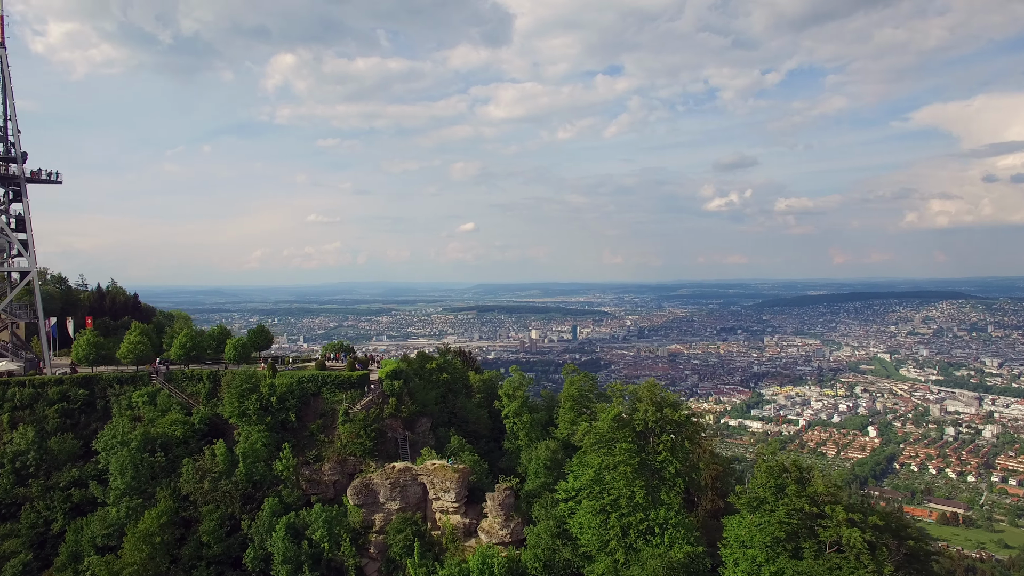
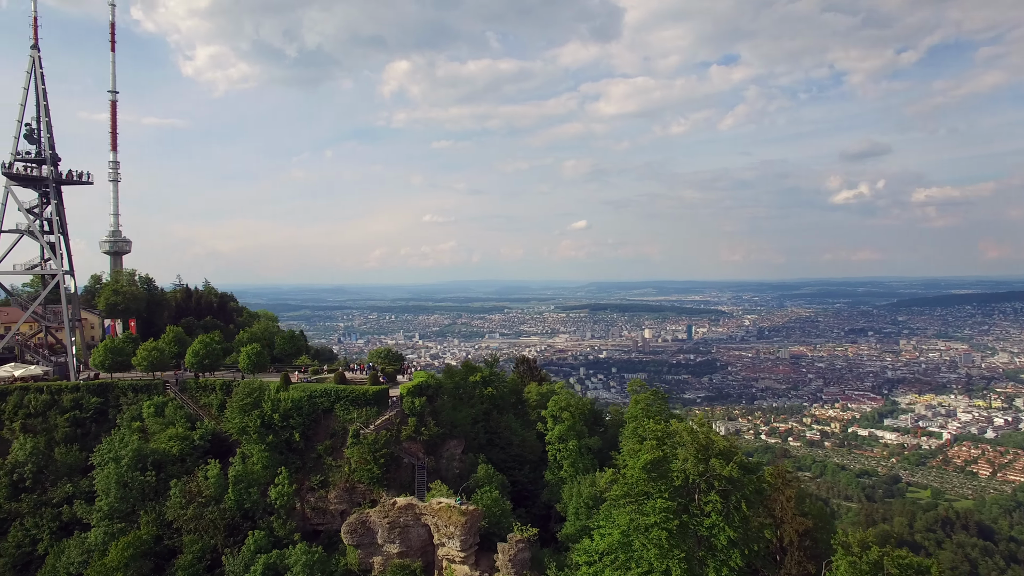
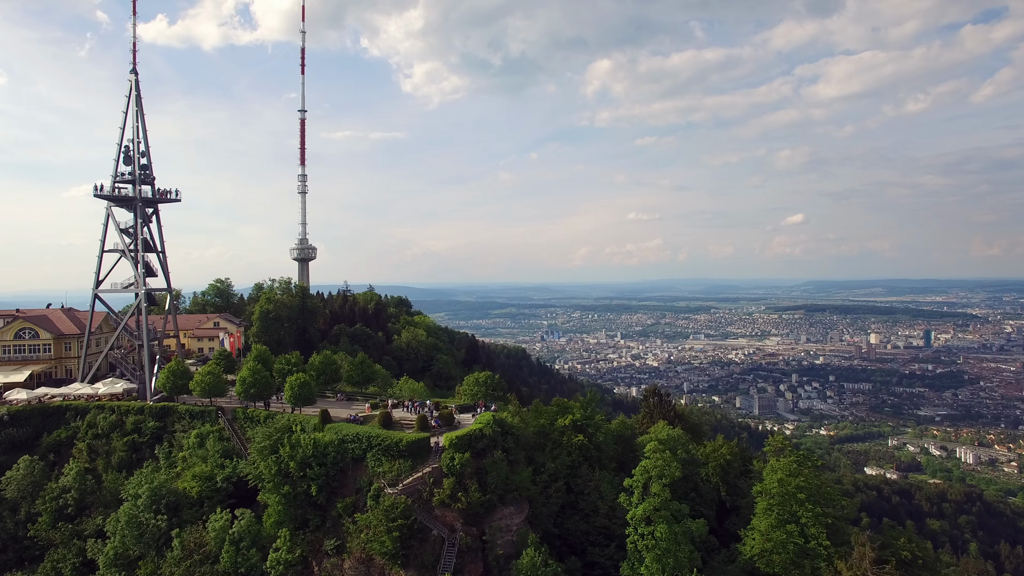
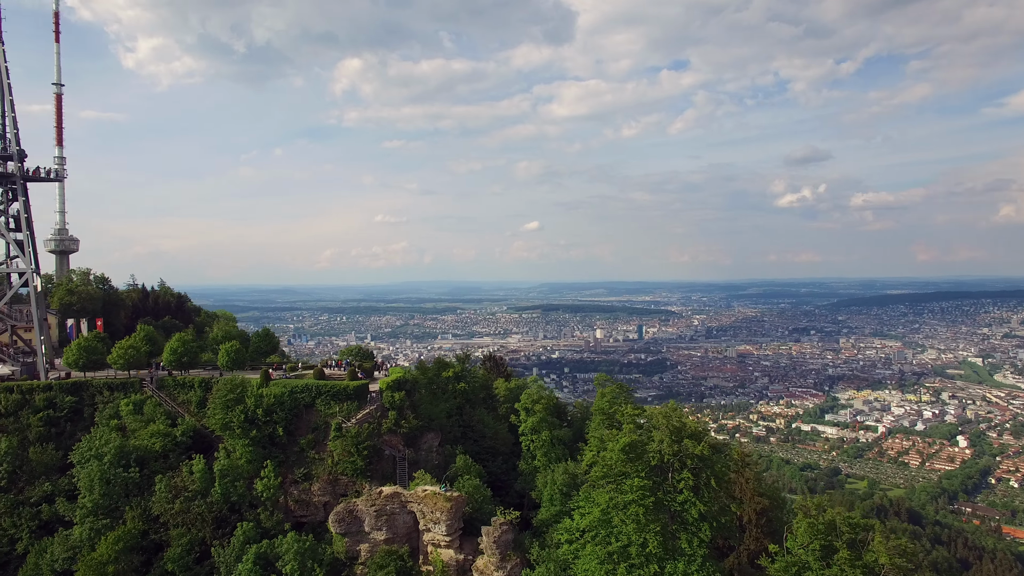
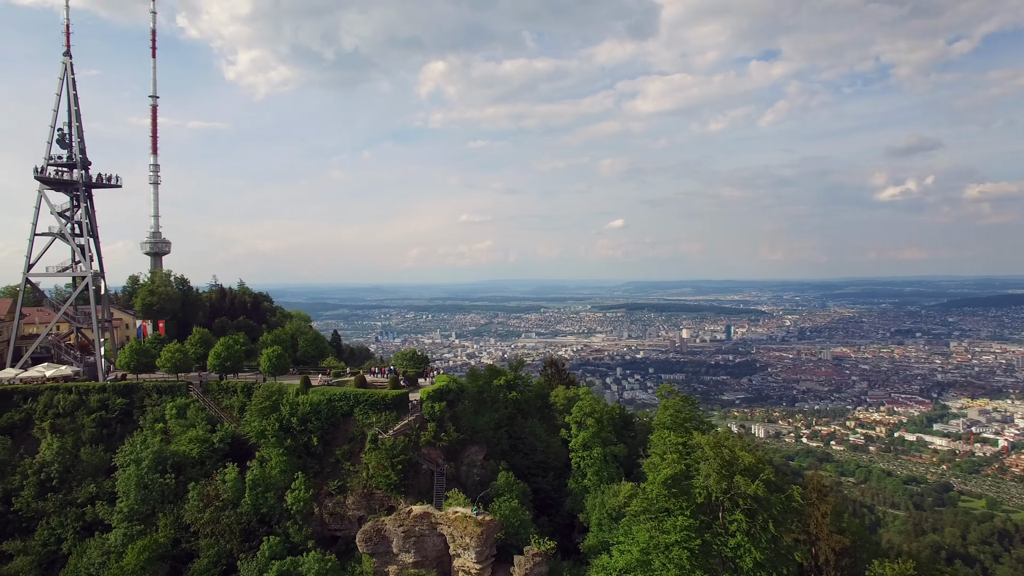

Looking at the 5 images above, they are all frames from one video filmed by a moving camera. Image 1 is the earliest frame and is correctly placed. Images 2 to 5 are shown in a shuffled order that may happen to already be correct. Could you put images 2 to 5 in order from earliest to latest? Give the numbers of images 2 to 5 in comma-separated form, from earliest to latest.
4, 2, 5, 3
